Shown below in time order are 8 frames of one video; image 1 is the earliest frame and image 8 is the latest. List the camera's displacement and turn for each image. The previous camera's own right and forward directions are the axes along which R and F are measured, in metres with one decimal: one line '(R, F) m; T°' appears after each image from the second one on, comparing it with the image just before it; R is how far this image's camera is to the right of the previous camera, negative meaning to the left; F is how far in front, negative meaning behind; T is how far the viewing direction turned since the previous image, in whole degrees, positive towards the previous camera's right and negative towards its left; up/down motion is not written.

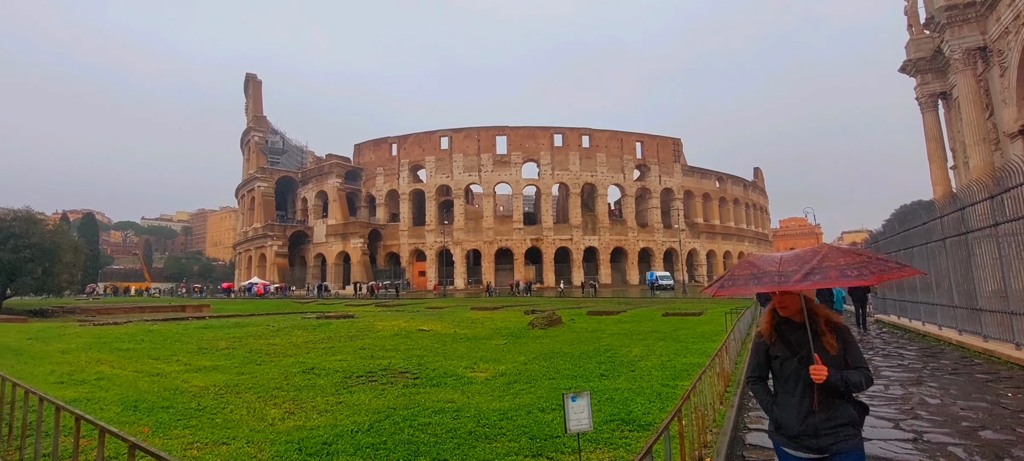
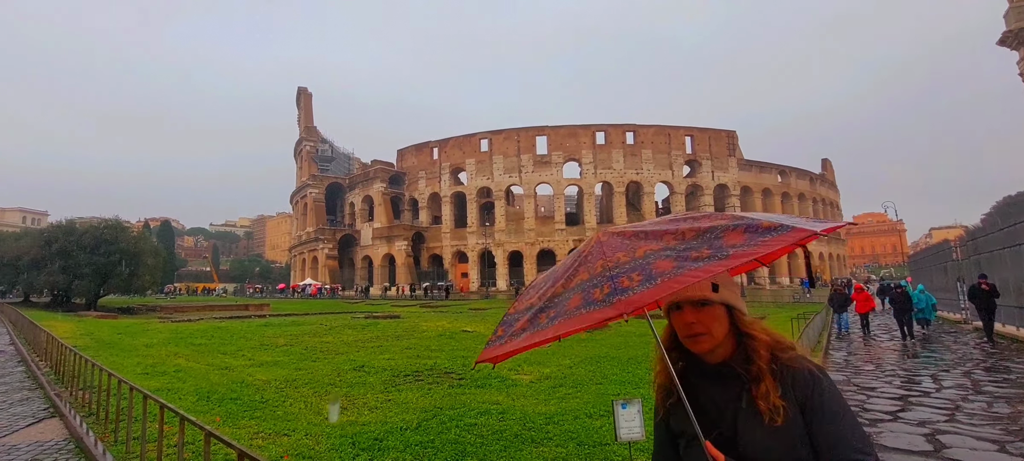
(-0.3, +0.1) m; -5°
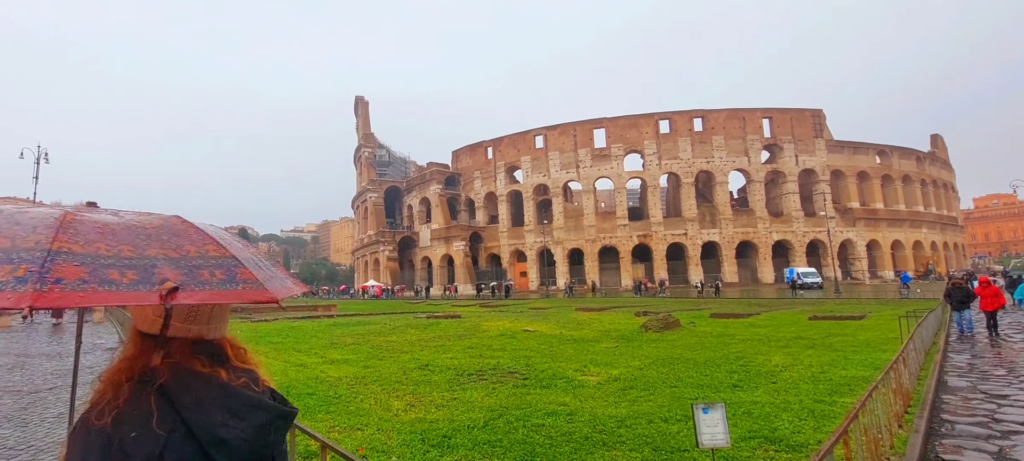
(-0.6, +0.1) m; -5°
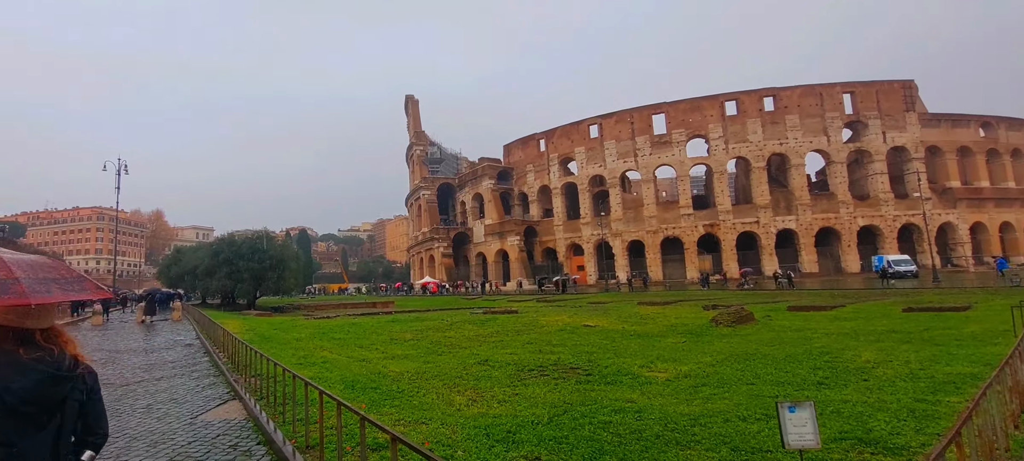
(-0.7, +0.1) m; -3°
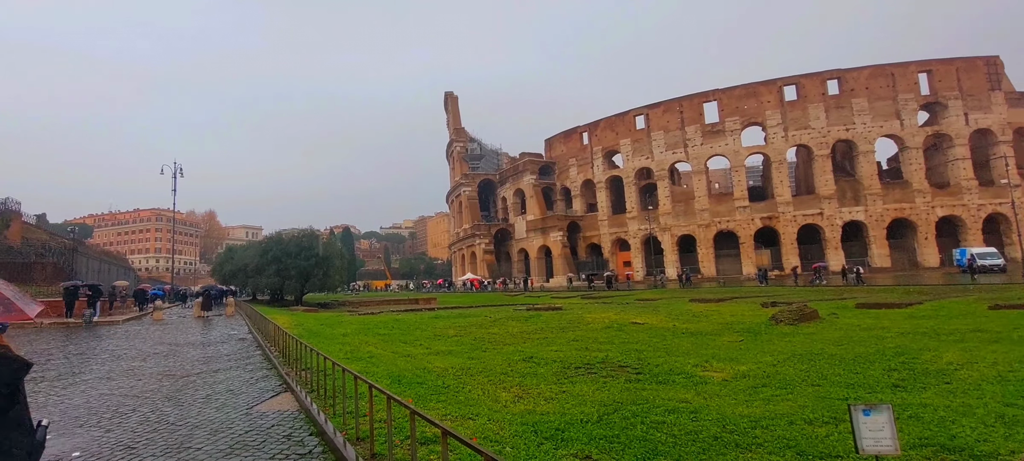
(-0.5, +0.1) m; -3°
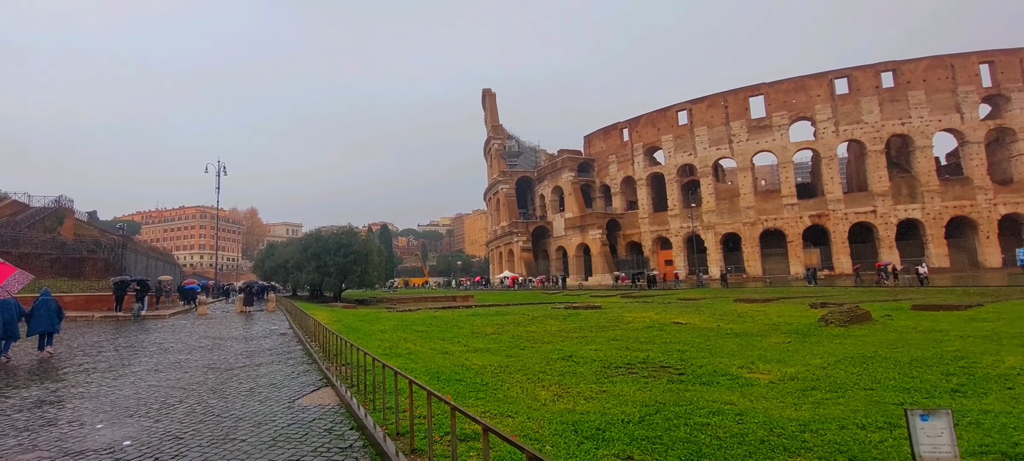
(-0.6, 0.0) m; -1°
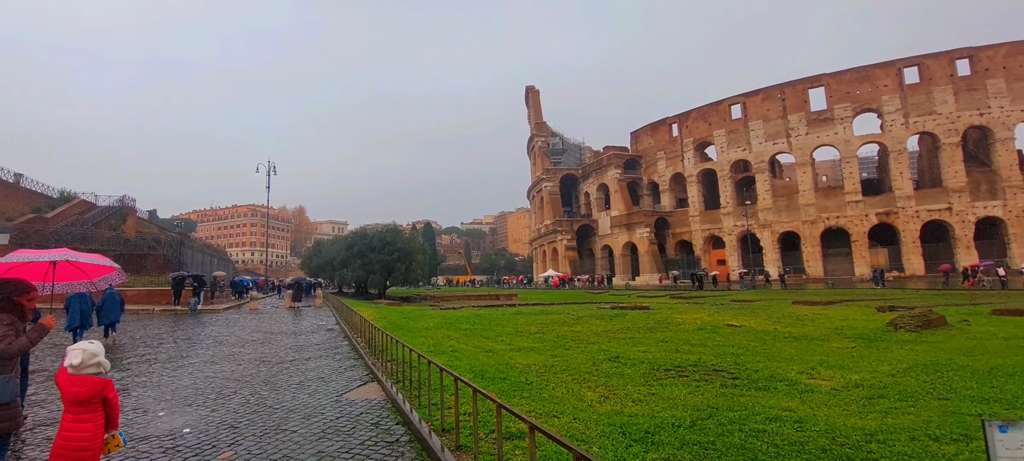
(-0.6, 0.0) m; -2°
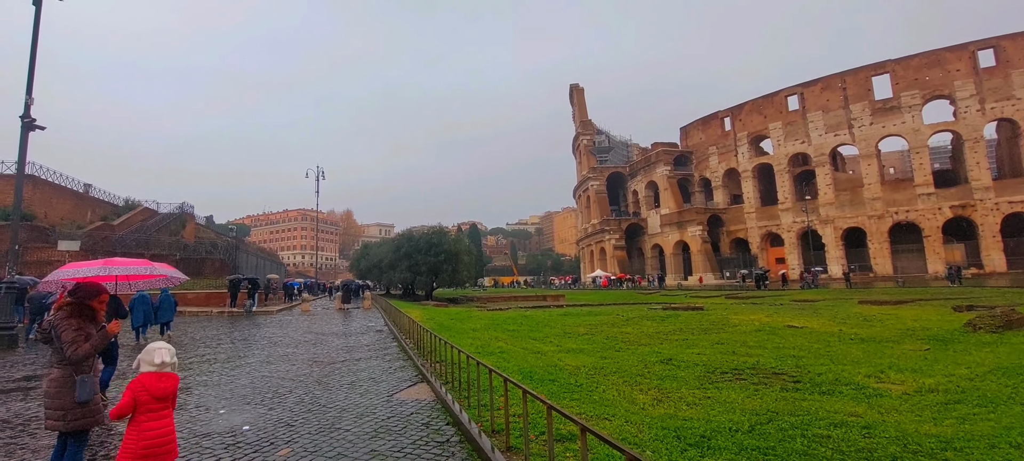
(-0.7, 0.0) m; -2°
